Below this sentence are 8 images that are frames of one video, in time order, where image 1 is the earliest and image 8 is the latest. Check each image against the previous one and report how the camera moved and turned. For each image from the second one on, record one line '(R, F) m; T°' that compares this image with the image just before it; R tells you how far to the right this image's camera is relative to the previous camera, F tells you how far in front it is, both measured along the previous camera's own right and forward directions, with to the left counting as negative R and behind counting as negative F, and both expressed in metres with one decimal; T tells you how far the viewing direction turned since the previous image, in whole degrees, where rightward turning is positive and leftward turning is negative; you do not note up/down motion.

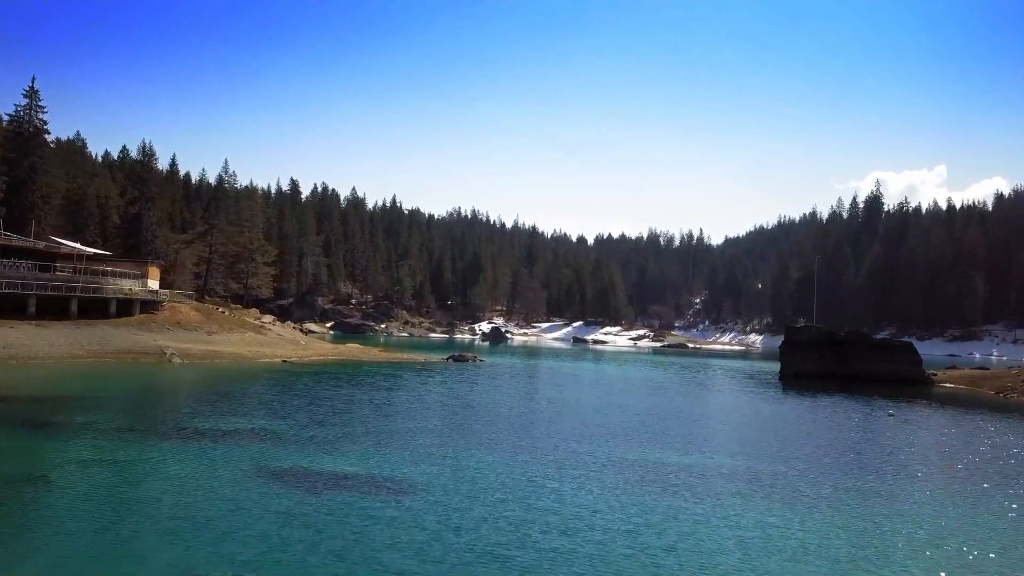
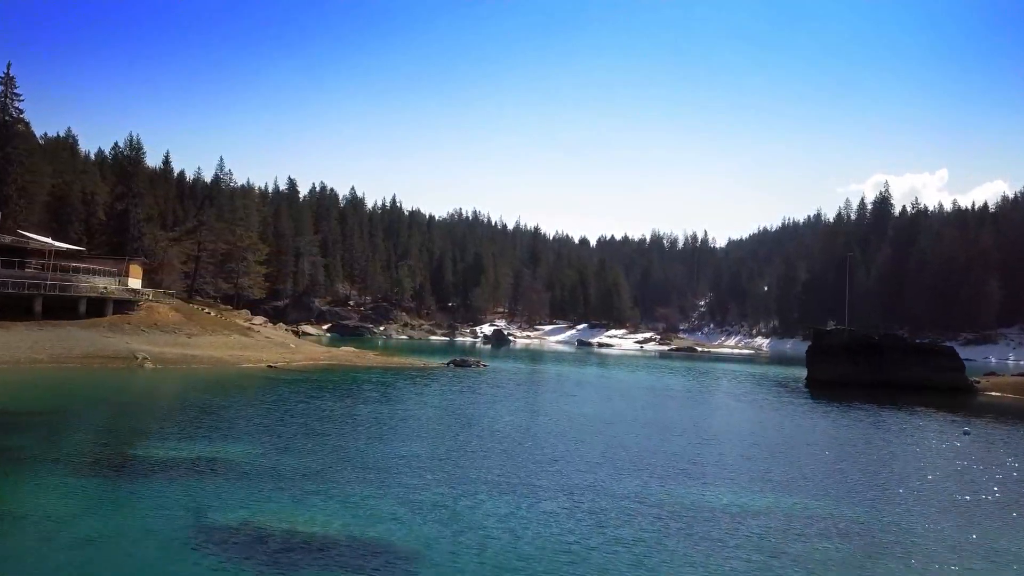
(-0.4, +4.4) m; 0°
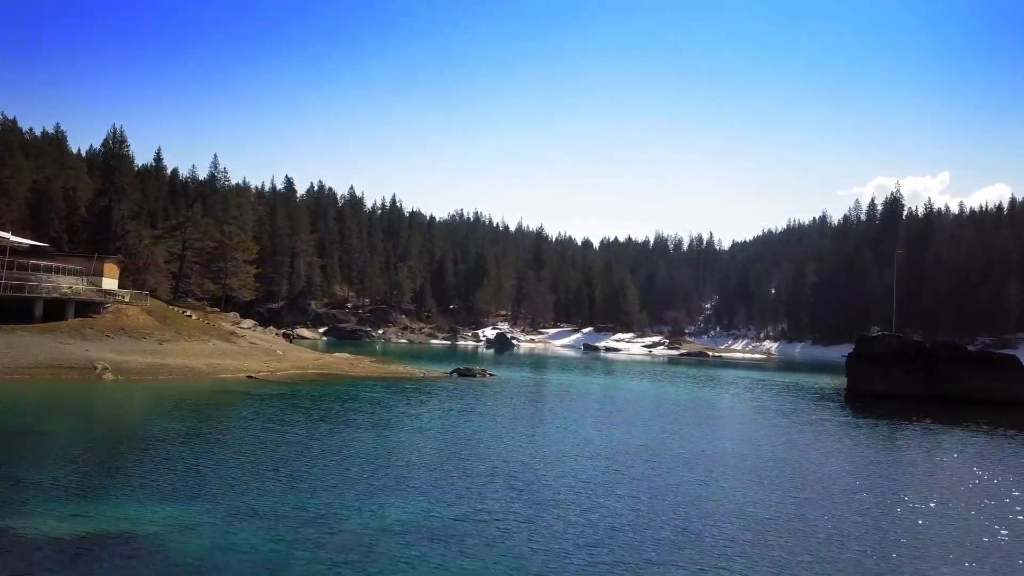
(-0.7, +5.4) m; 0°
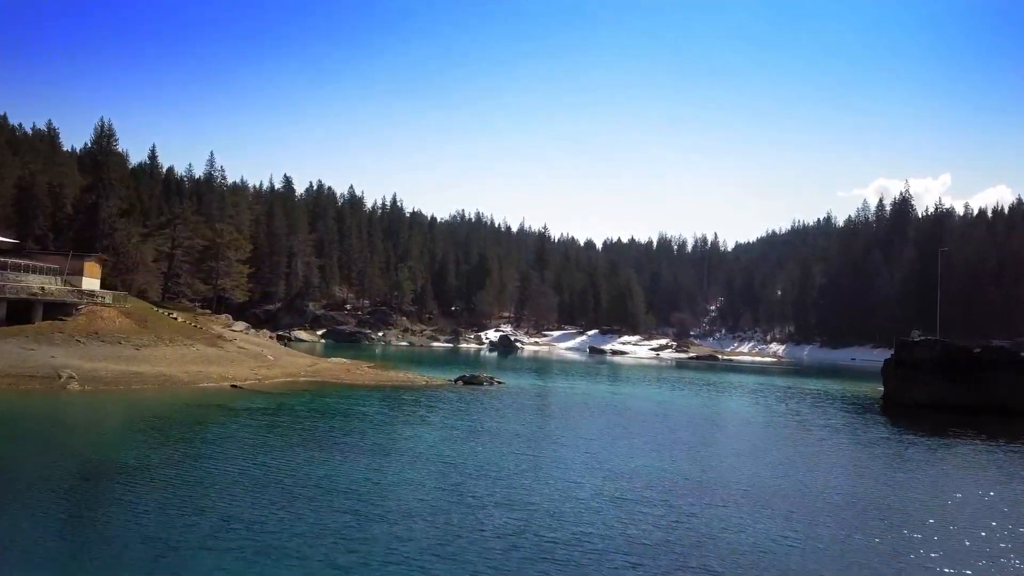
(-0.6, +3.9) m; 0°
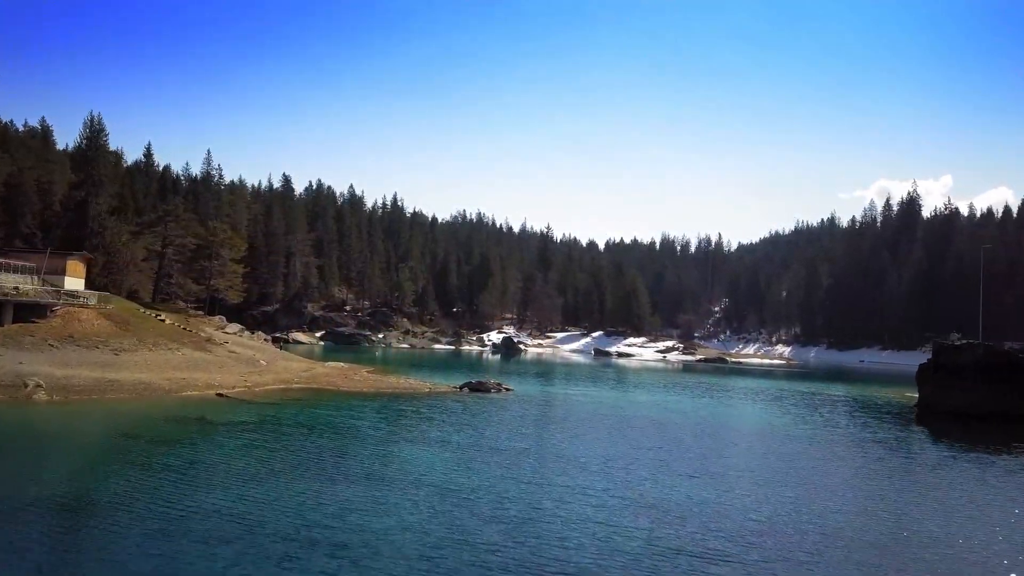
(-0.6, +3.2) m; 0°
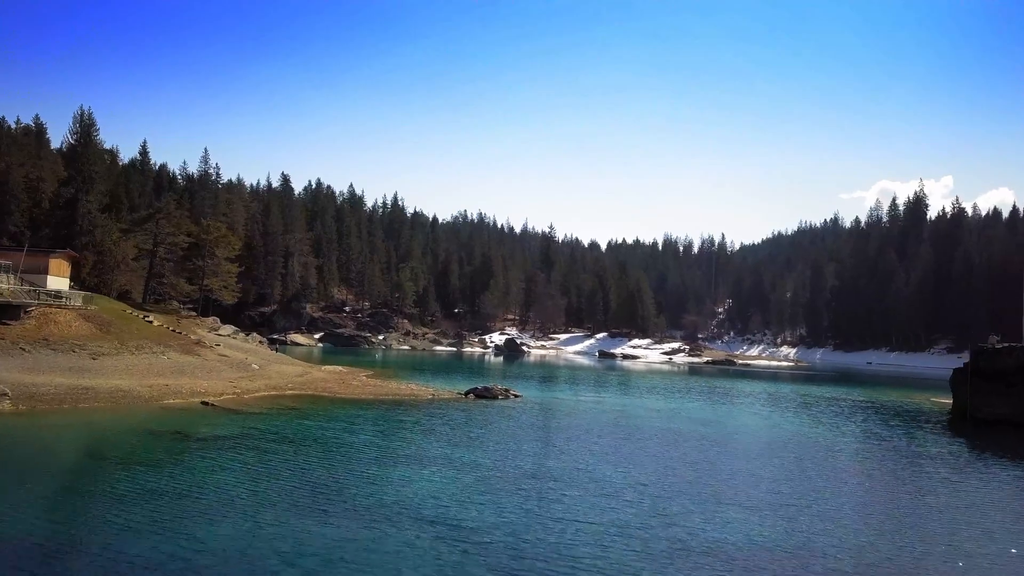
(-0.5, +2.8) m; 0°
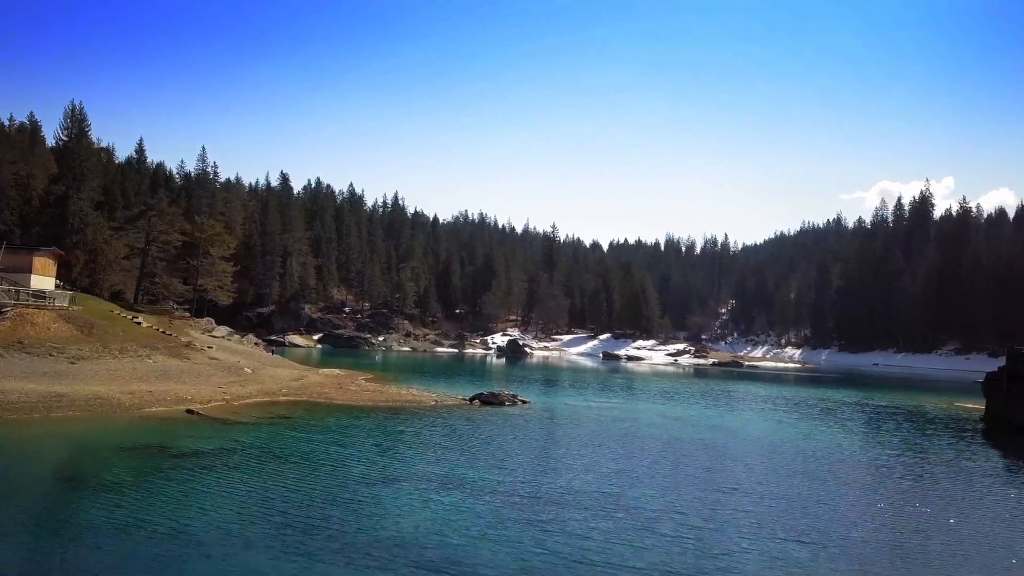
(-0.4, +2.4) m; 0°
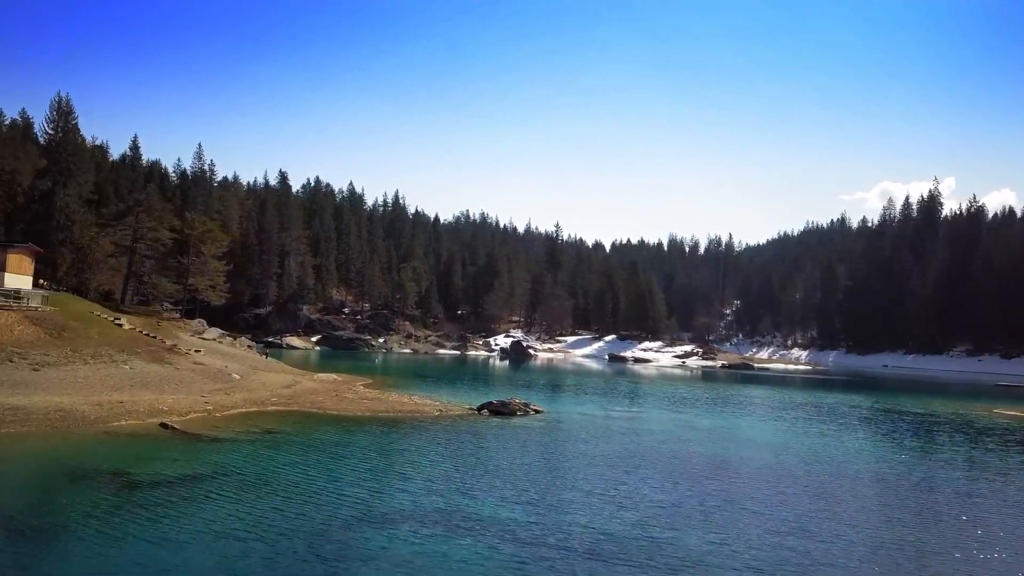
(-0.6, +3.4) m; 0°
